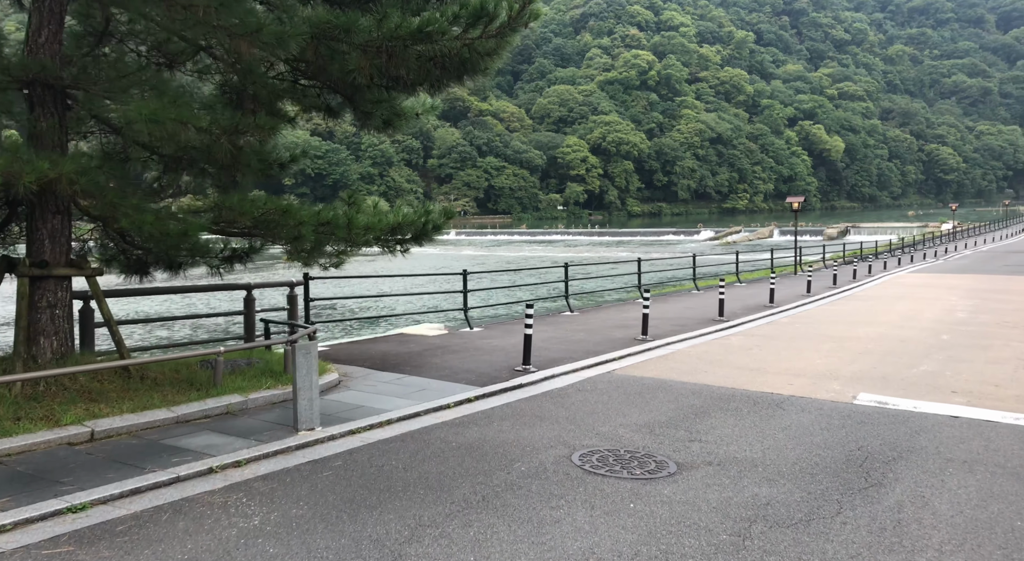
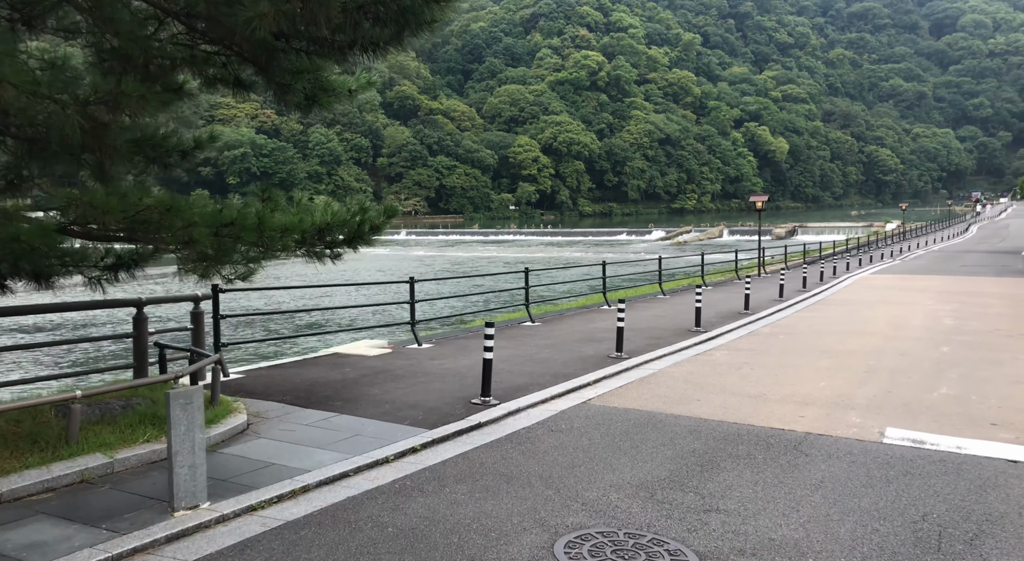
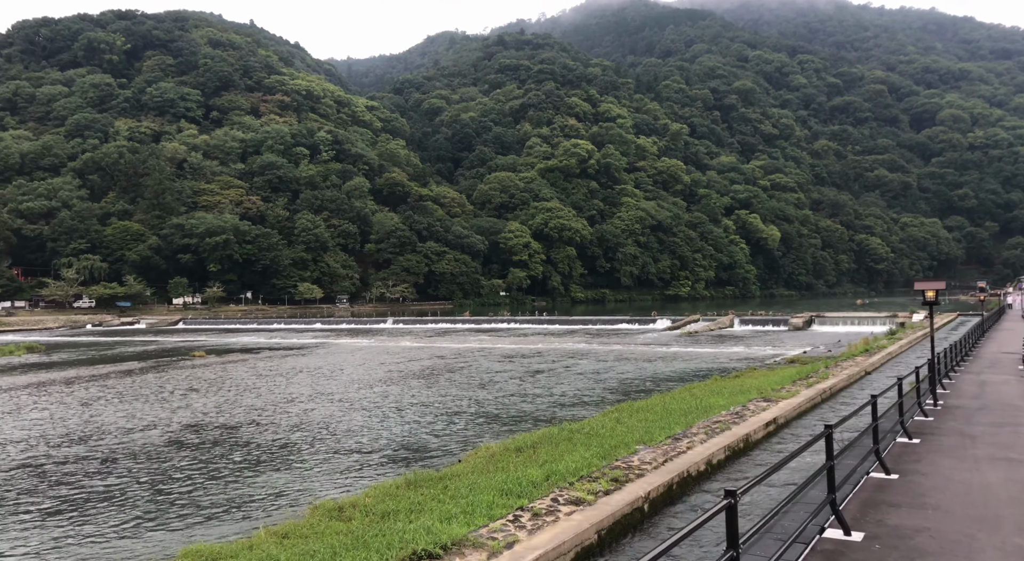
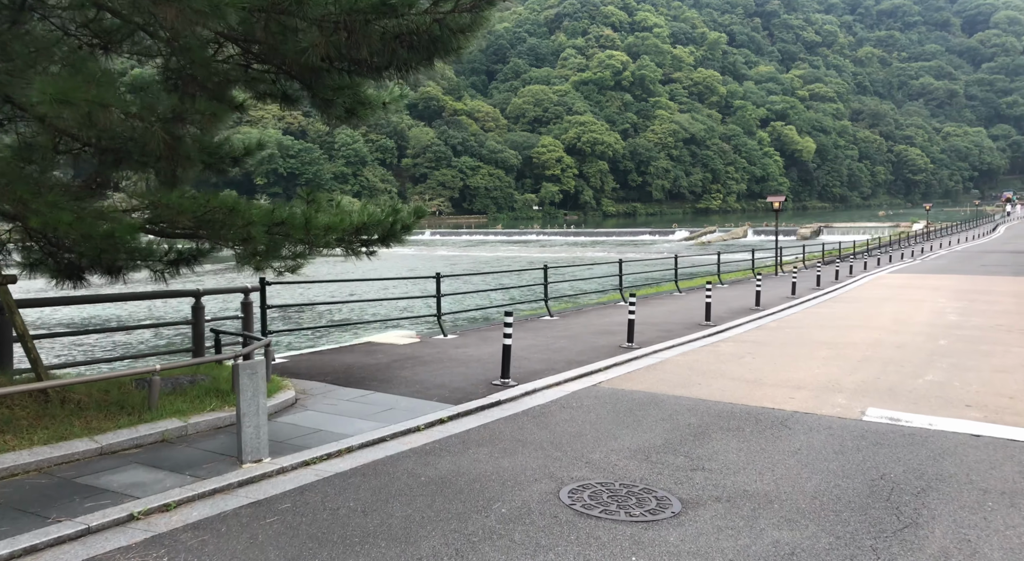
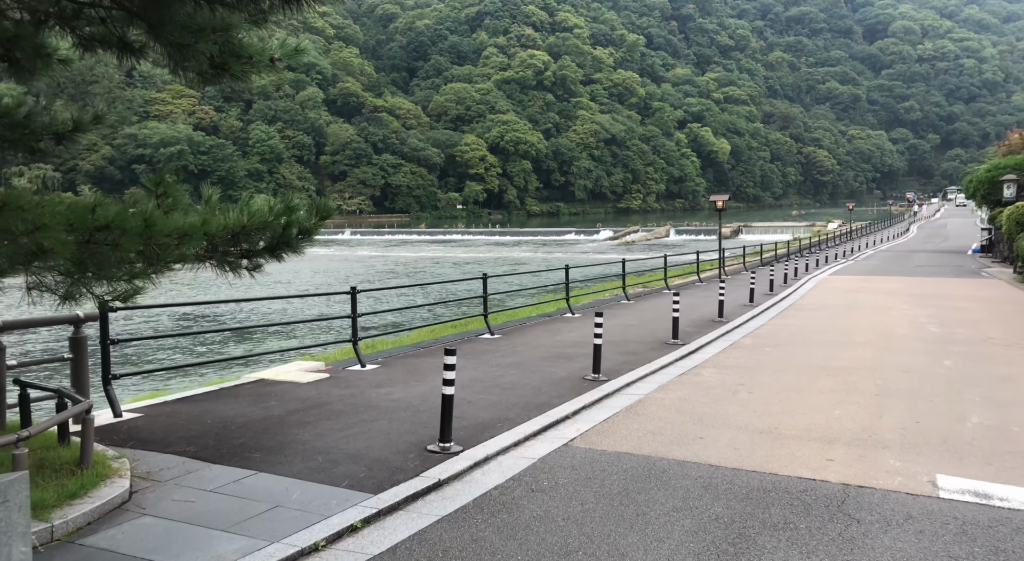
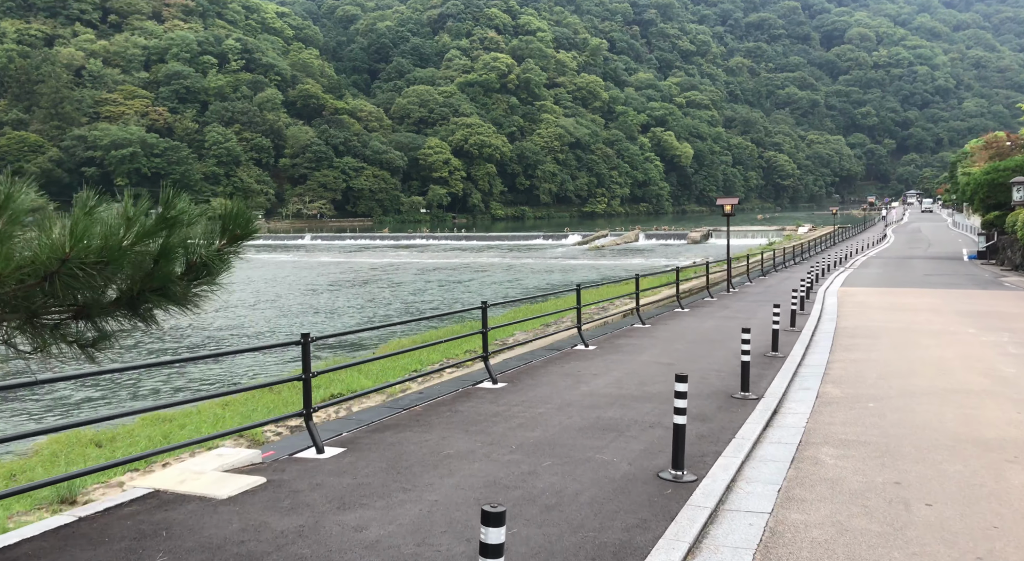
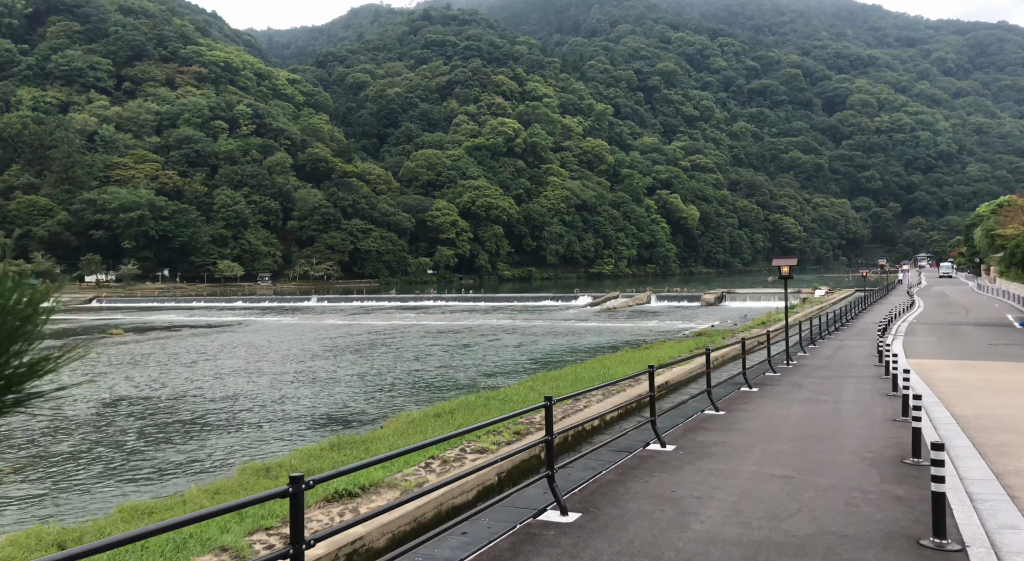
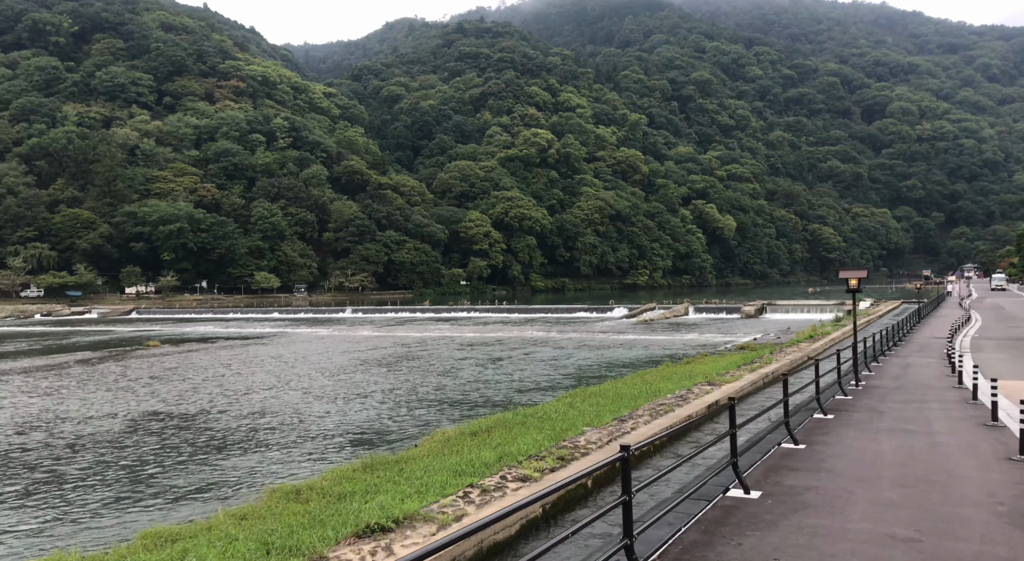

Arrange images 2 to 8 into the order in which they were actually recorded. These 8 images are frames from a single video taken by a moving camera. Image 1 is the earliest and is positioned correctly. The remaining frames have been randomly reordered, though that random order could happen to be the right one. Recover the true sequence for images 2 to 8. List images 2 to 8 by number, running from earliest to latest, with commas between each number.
4, 2, 5, 6, 7, 8, 3
